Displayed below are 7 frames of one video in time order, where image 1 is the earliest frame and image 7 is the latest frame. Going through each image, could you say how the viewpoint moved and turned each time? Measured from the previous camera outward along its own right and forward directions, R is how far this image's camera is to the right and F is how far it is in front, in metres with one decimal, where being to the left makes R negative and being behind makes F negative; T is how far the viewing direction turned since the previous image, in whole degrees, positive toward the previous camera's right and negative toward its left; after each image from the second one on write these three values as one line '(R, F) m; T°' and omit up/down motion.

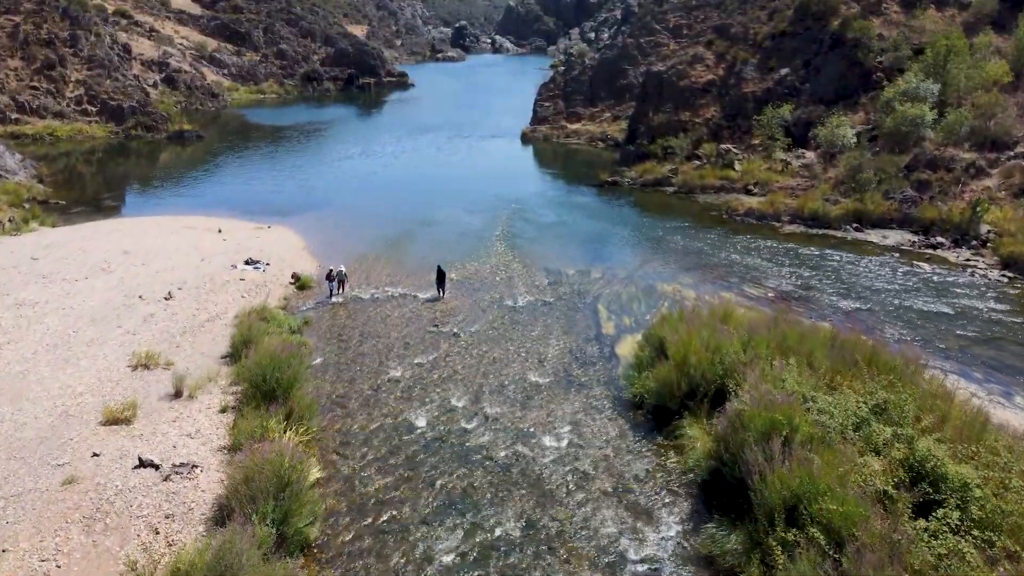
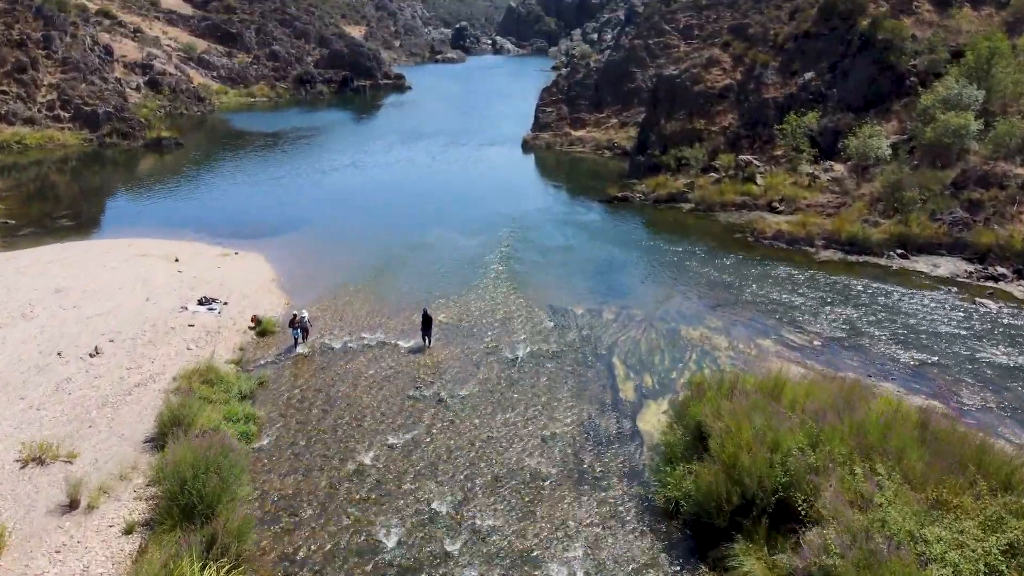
(+0.1, +3.4) m; 0°
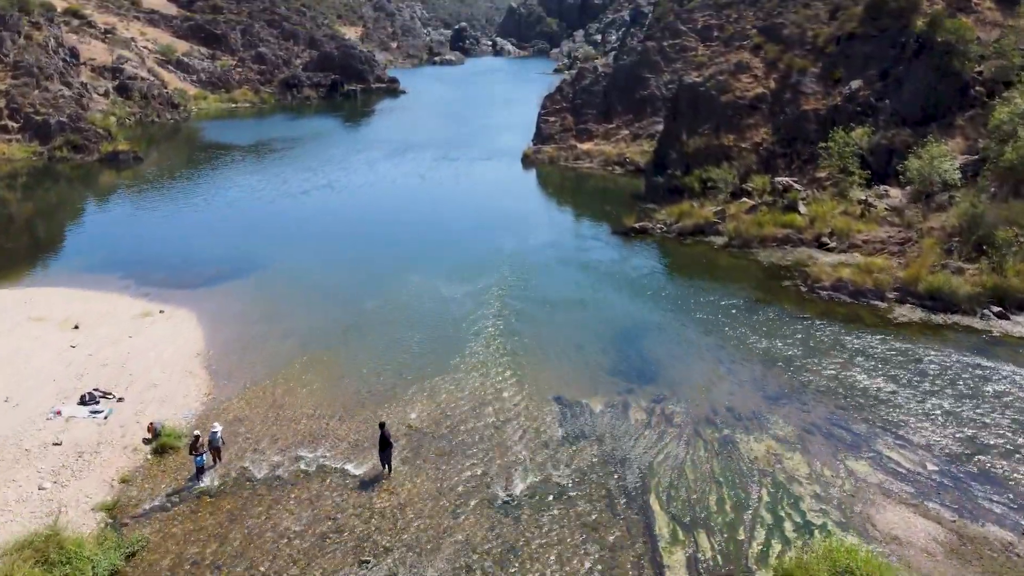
(+0.1, +5.4) m; 0°
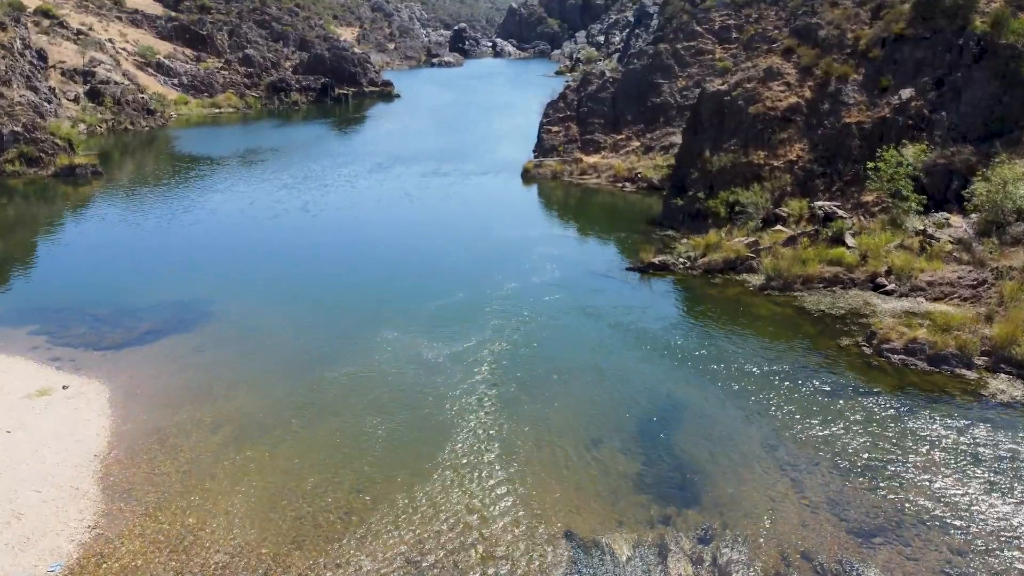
(+0.1, +4.3) m; 0°
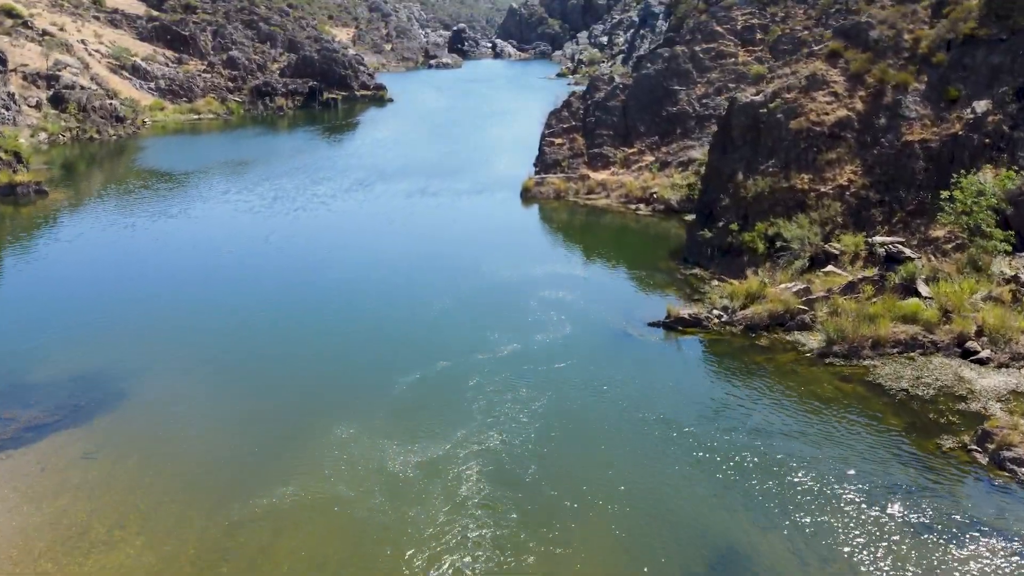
(+0.1, +4.7) m; 0°
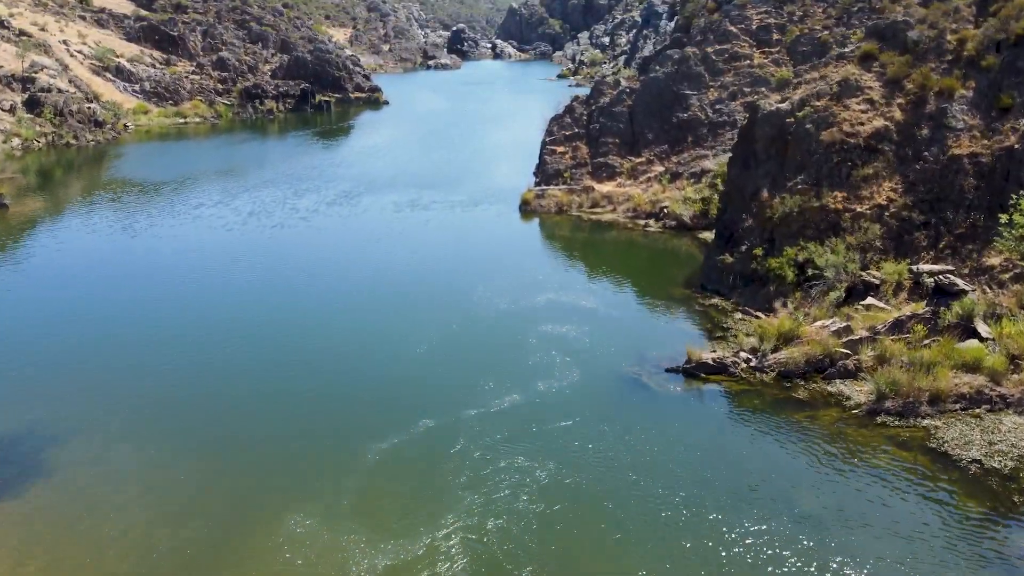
(+0.1, +2.7) m; 0°
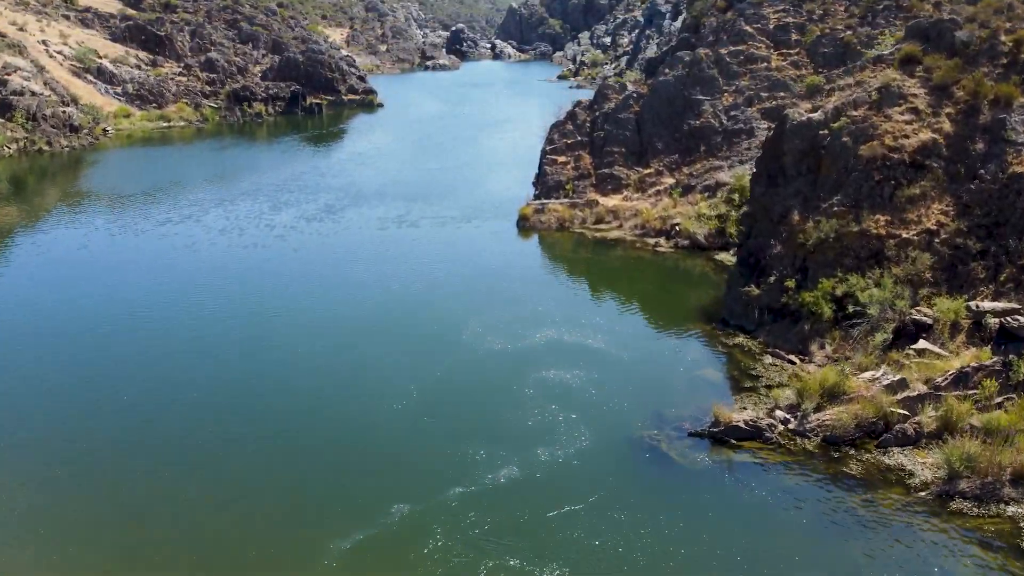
(+0.1, +2.8) m; 0°
